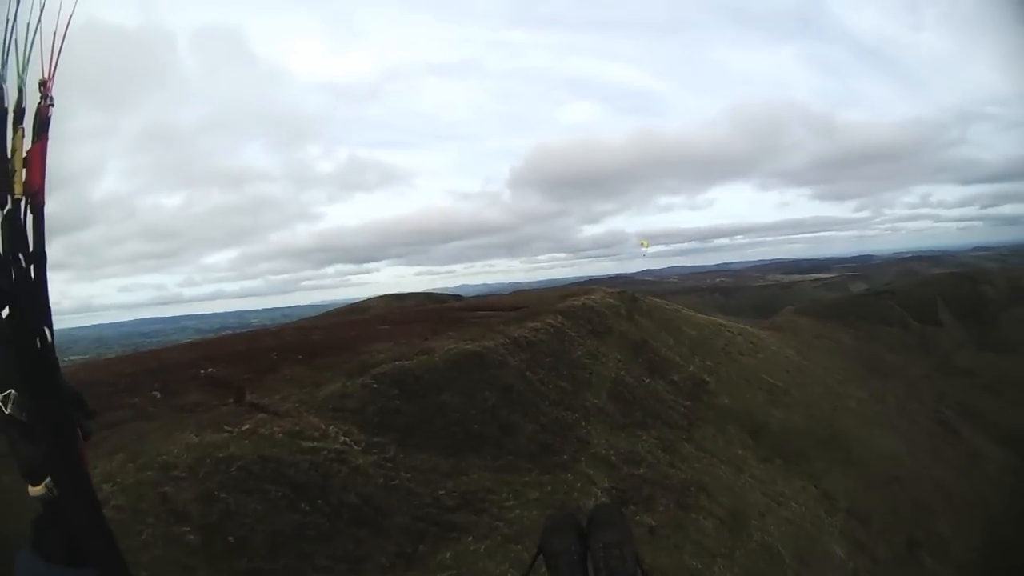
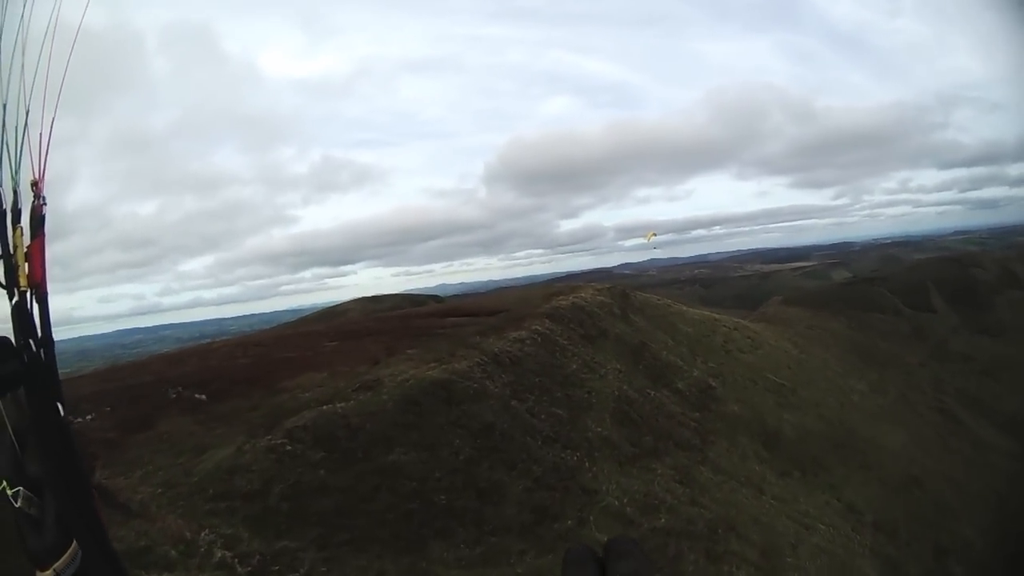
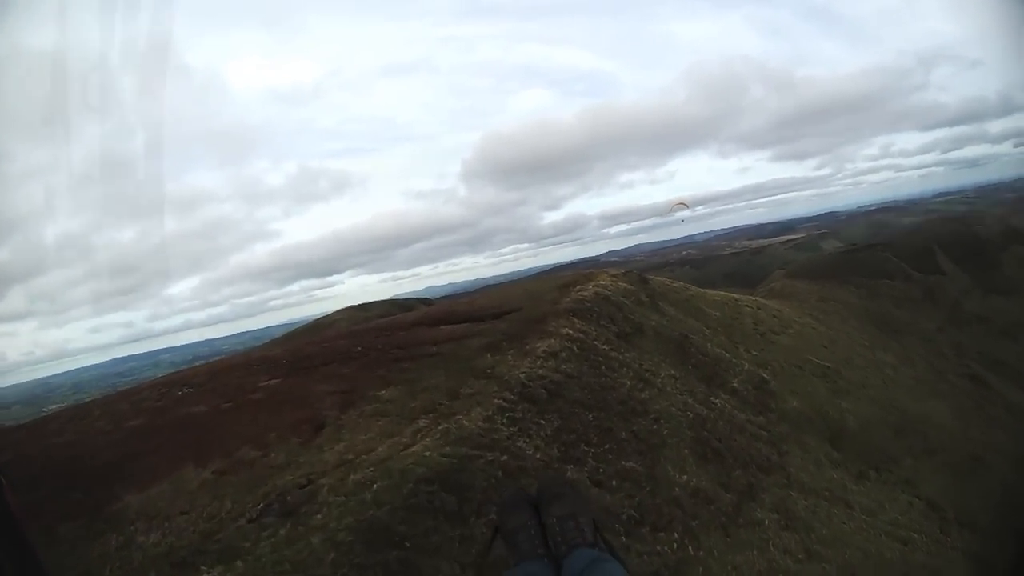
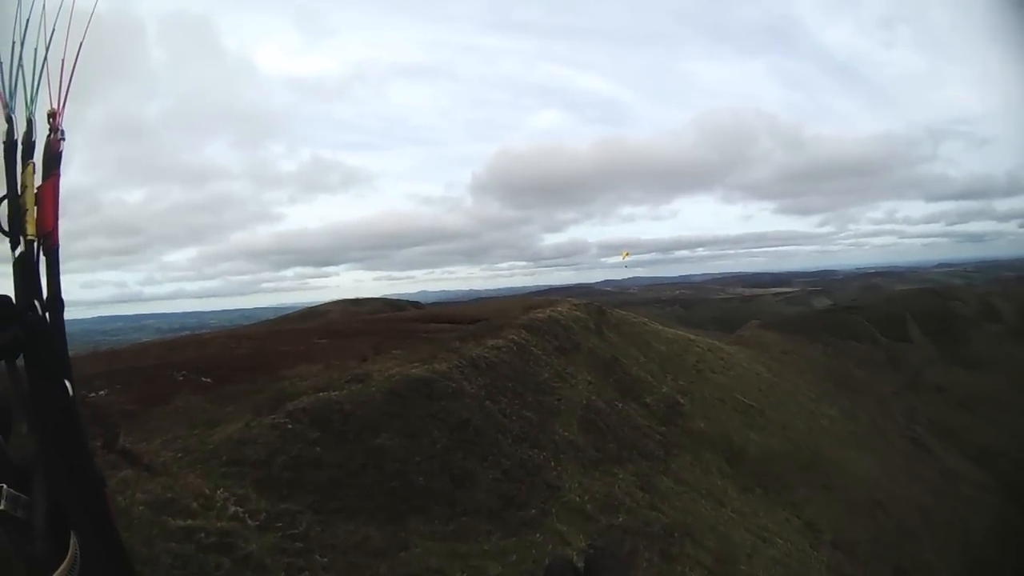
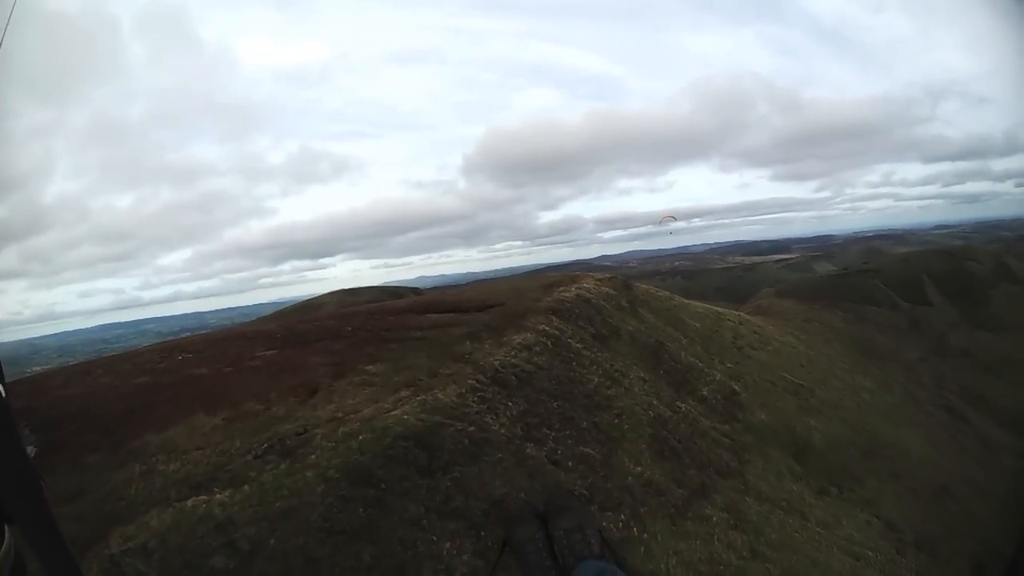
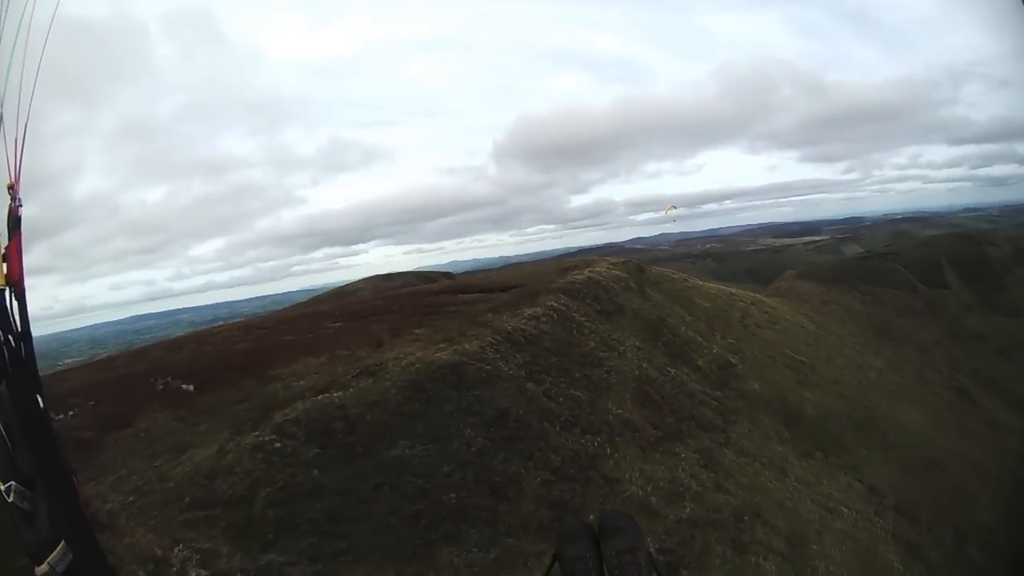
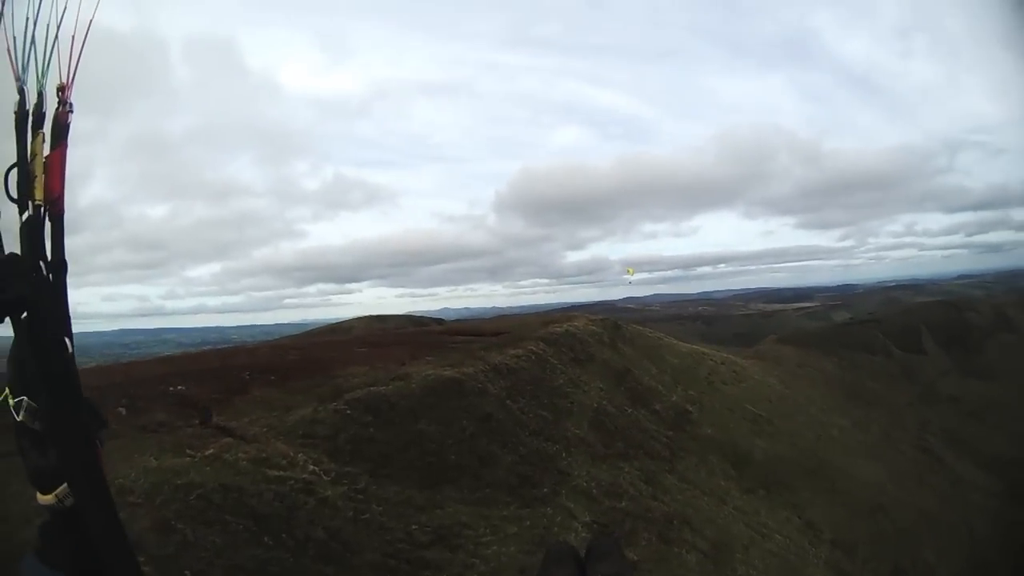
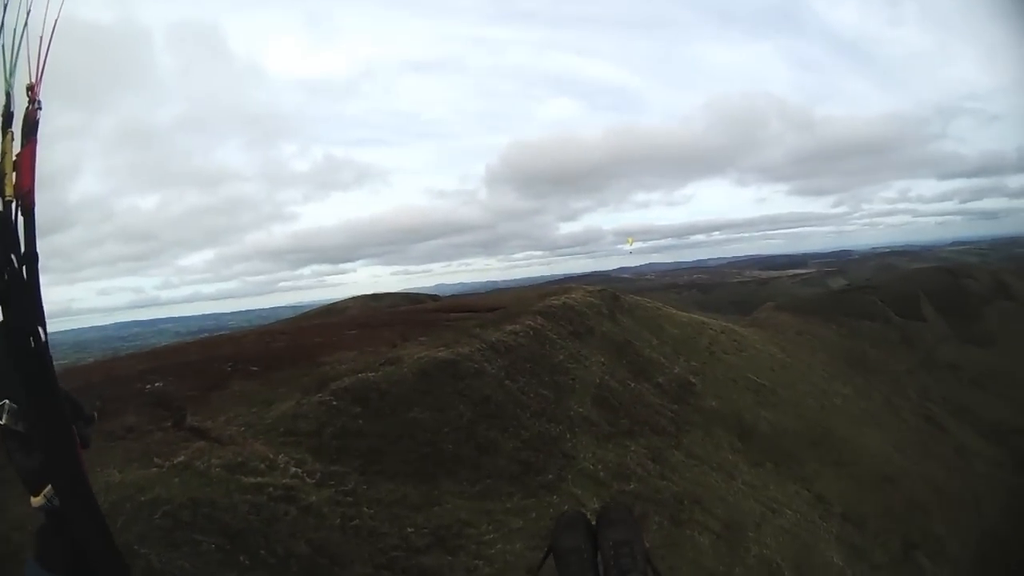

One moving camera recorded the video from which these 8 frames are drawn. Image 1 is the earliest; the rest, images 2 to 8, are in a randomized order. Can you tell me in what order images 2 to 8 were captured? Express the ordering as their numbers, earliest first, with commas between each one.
7, 8, 4, 2, 6, 5, 3
